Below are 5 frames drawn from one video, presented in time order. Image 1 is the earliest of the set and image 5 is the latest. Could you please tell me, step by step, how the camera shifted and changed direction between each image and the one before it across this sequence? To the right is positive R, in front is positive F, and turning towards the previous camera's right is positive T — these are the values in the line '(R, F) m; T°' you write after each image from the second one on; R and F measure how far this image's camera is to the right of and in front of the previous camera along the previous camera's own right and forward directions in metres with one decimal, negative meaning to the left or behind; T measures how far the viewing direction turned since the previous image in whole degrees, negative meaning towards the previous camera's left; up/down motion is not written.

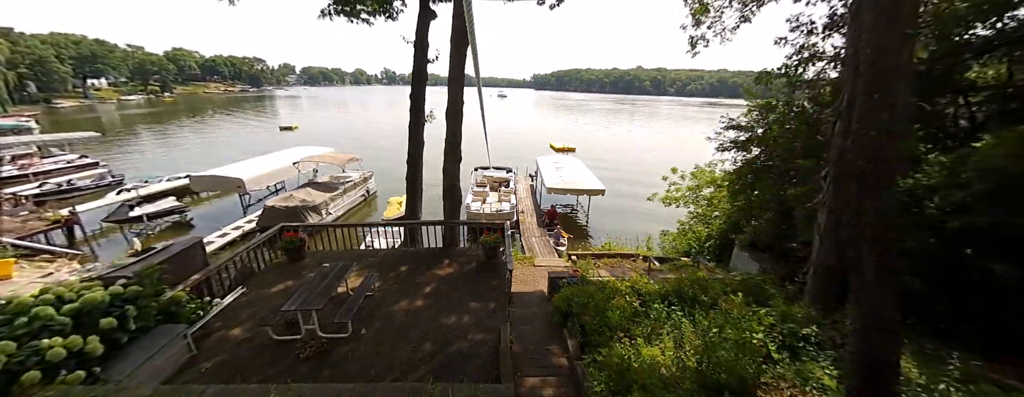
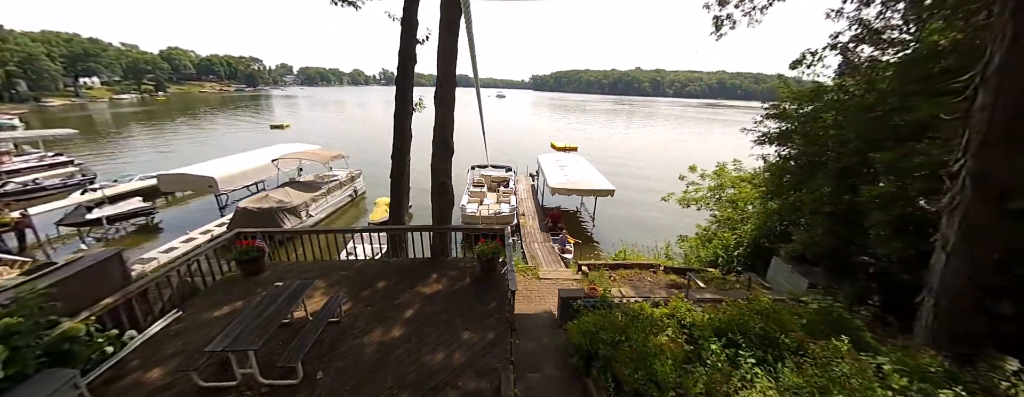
(-0.1, +1.3) m; 0°
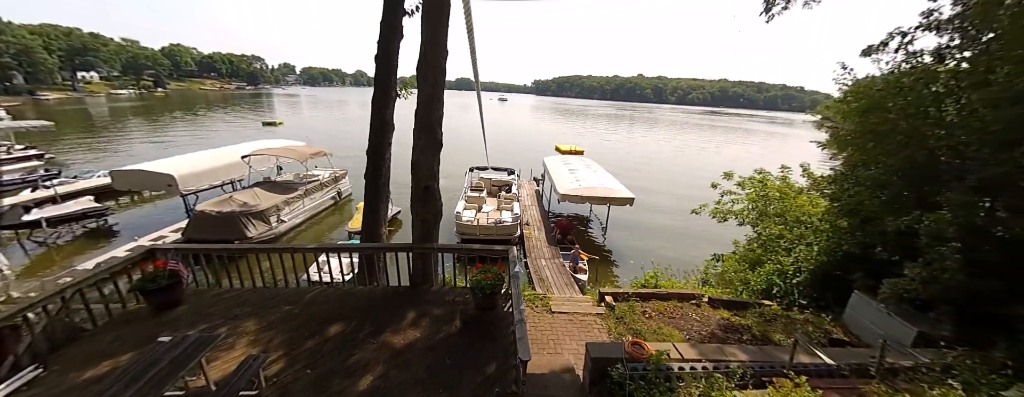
(-0.1, +1.7) m; 0°
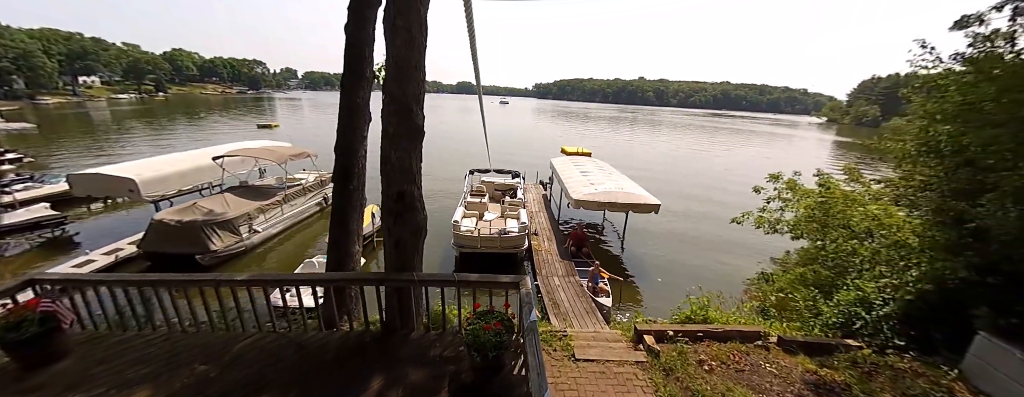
(-0.1, +1.4) m; 0°
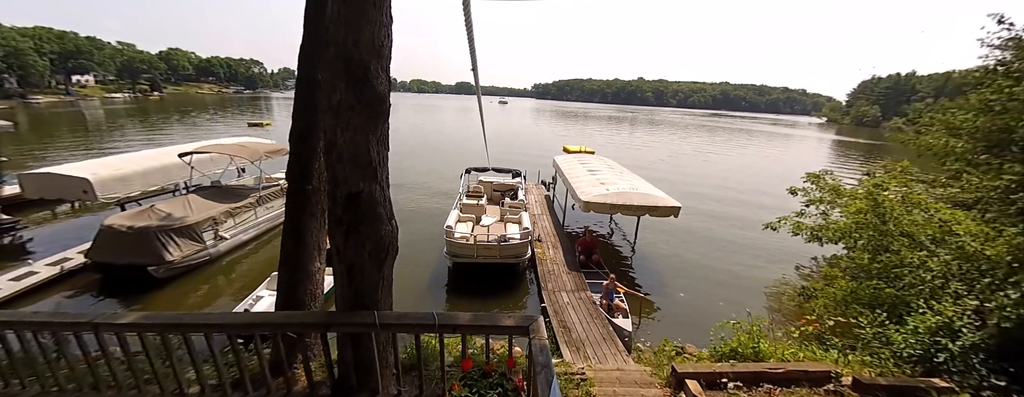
(-0.1, +1.1) m; 0°
